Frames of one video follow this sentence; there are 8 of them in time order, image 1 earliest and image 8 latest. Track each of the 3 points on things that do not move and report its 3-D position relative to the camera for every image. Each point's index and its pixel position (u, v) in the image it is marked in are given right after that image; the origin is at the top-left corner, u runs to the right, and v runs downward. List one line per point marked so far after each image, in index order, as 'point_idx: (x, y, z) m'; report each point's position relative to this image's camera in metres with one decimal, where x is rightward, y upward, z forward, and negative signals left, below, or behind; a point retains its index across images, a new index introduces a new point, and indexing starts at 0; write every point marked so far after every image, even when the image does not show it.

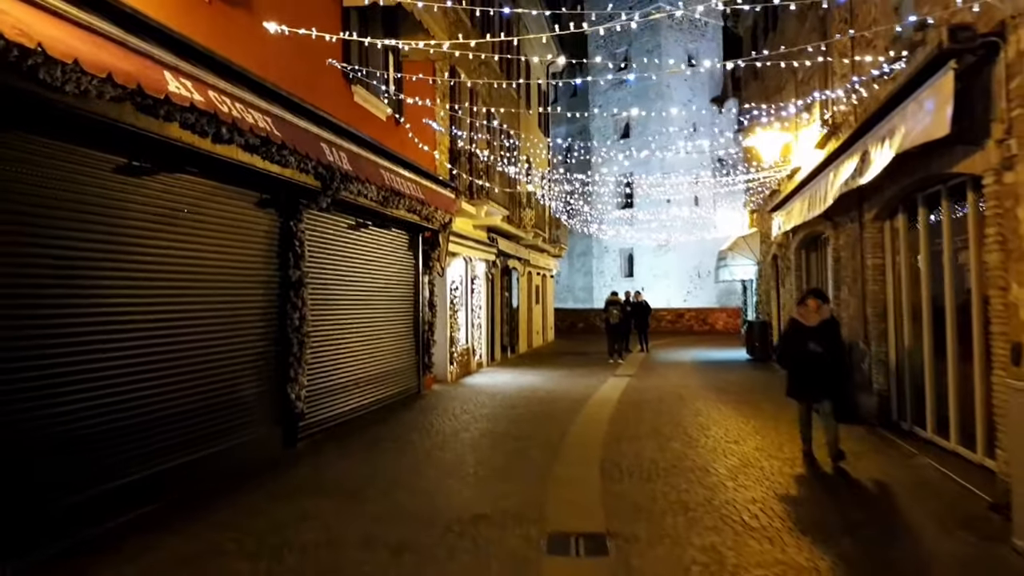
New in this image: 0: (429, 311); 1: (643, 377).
0: (-1.2, -0.3, +12.3) m
1: (+2.2, -1.5, +14.8) m
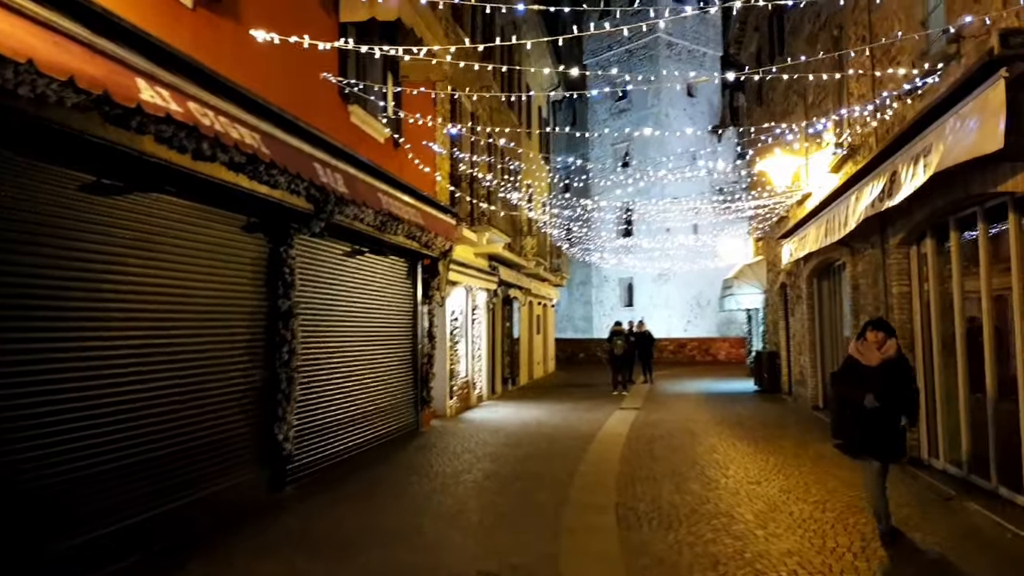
0: (-1.1, -0.7, +11.7) m
1: (+2.3, -2.0, +14.2) m
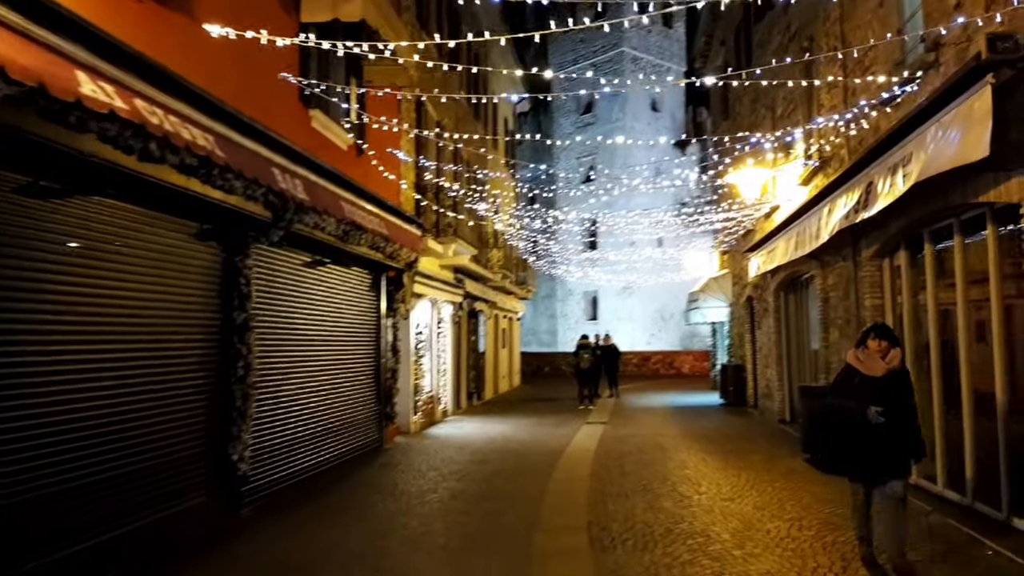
0: (-1.6, -0.9, +11.4) m
1: (+1.7, -2.2, +14.0) m
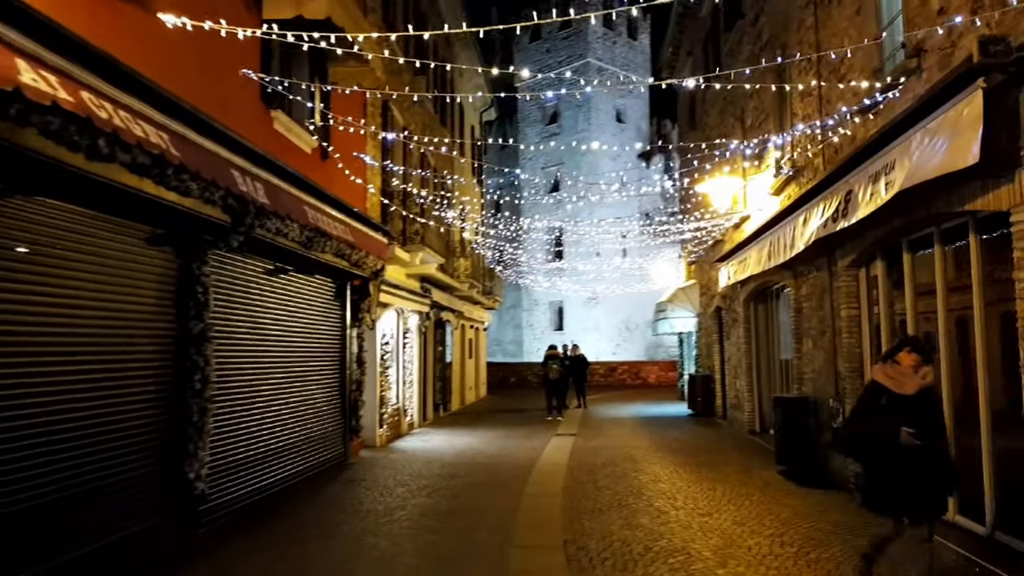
0: (-2.0, -1.0, +11.1) m
1: (+1.2, -2.3, +13.8) m
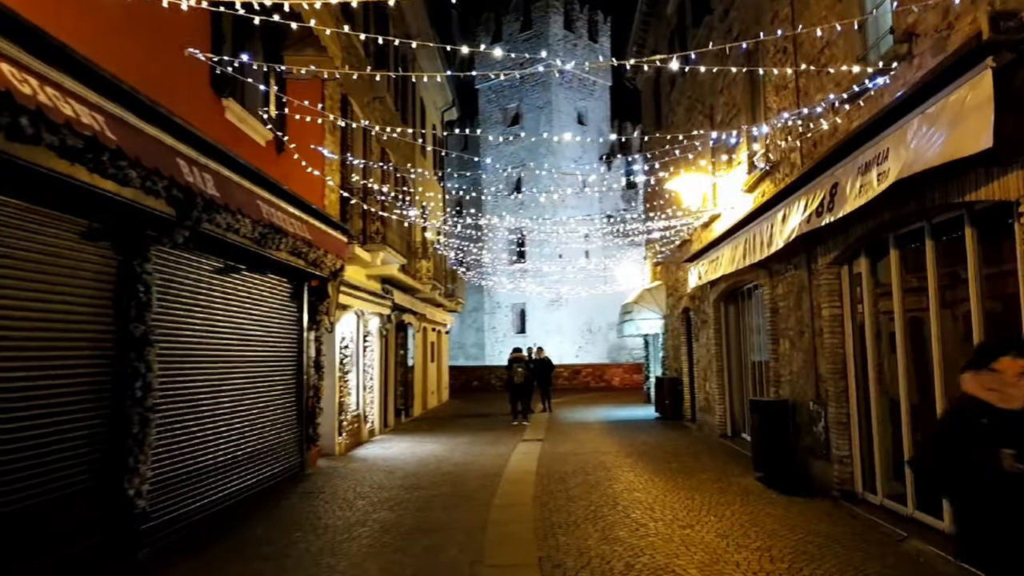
0: (-2.4, -1.0, +10.5) m
1: (+0.7, -2.4, +13.4) m
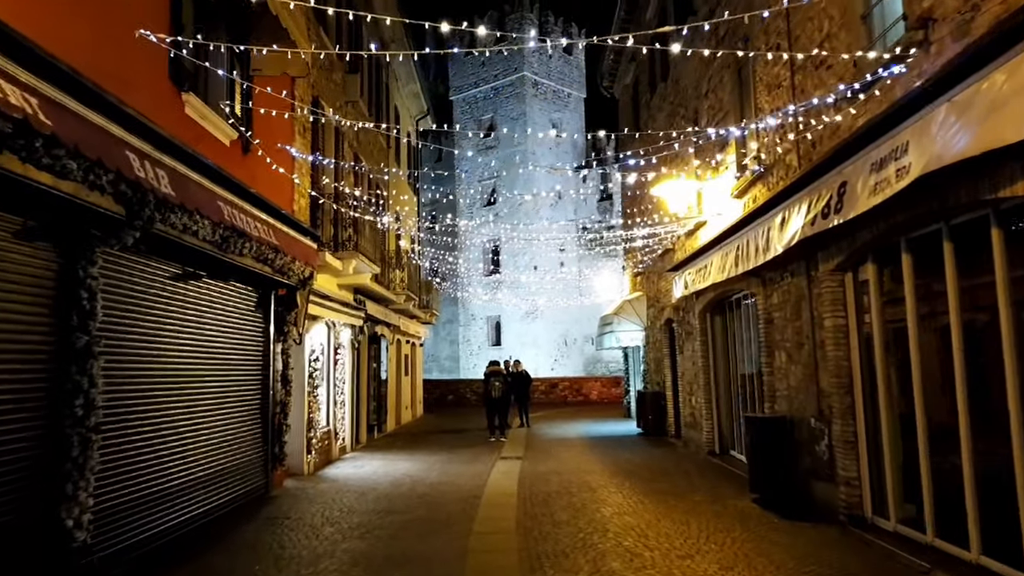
0: (-2.6, -1.1, +9.9) m
1: (+0.4, -2.5, +12.8) m
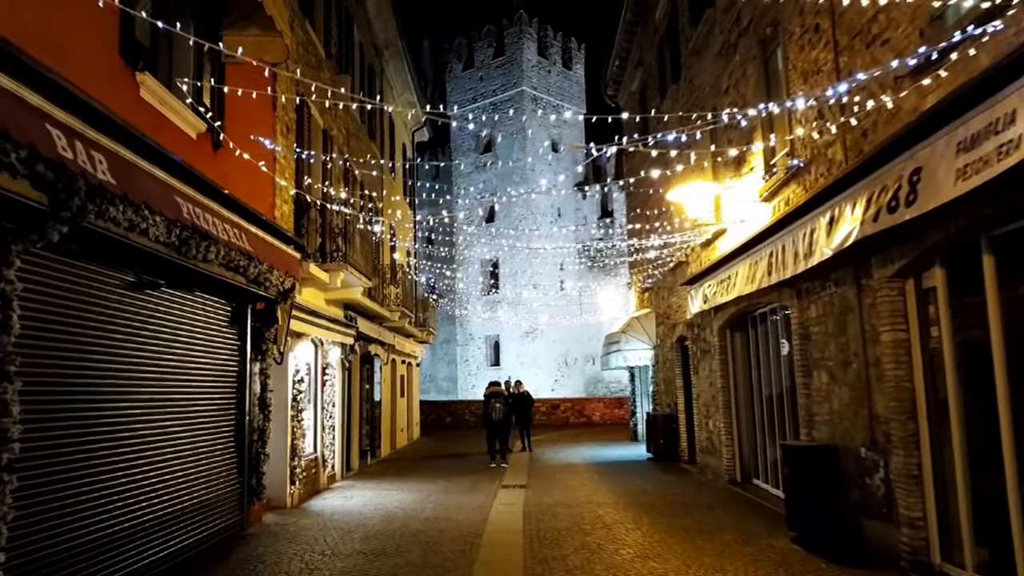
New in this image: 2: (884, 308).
0: (-2.6, -1.3, +8.9) m
1: (+0.4, -2.7, +11.8) m
2: (+2.7, -0.1, +6.3) m
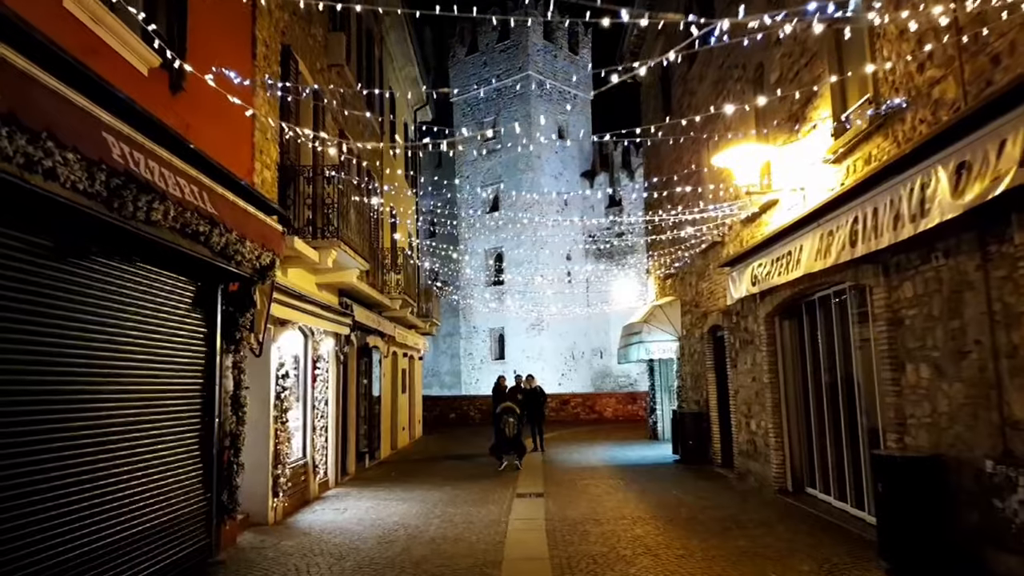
0: (-2.4, -1.1, +7.4) m
1: (+0.6, -2.5, +10.3) m
2: (+2.9, 0.0, +4.9) m
